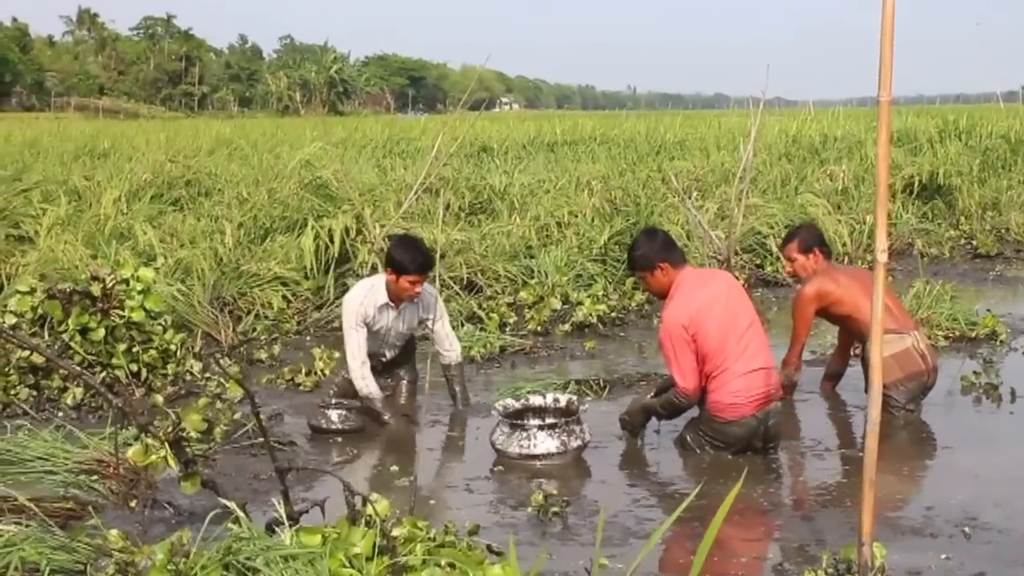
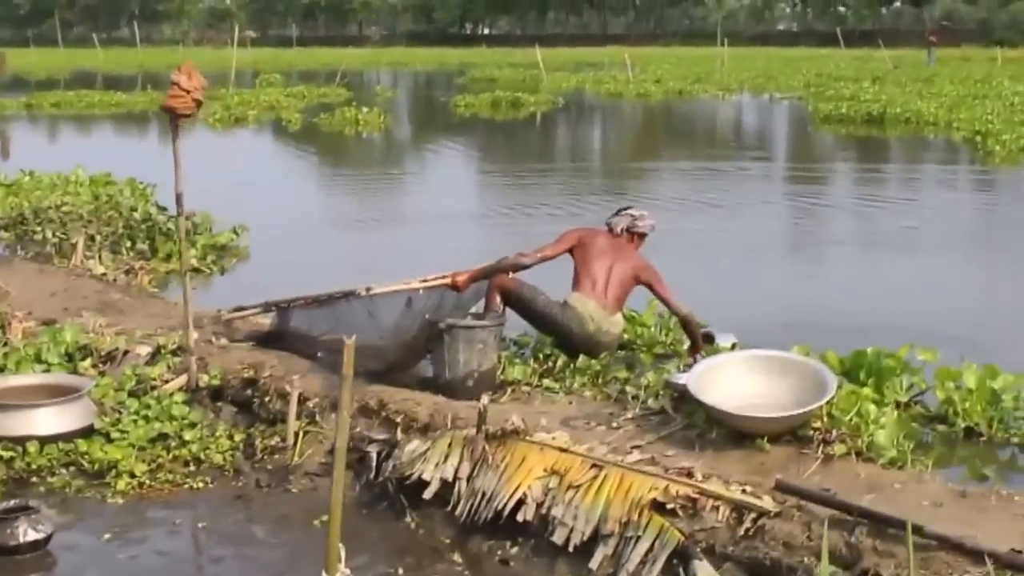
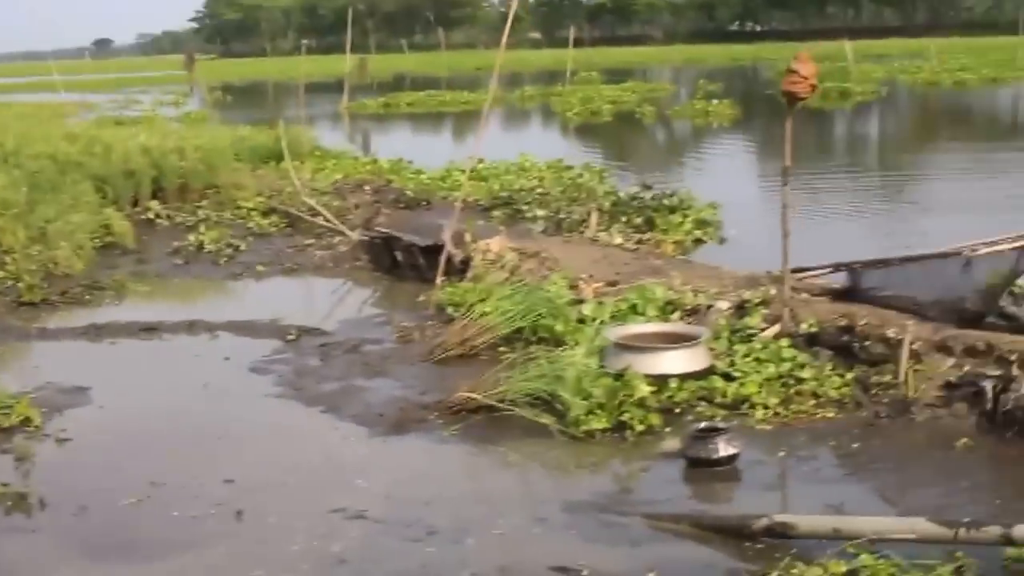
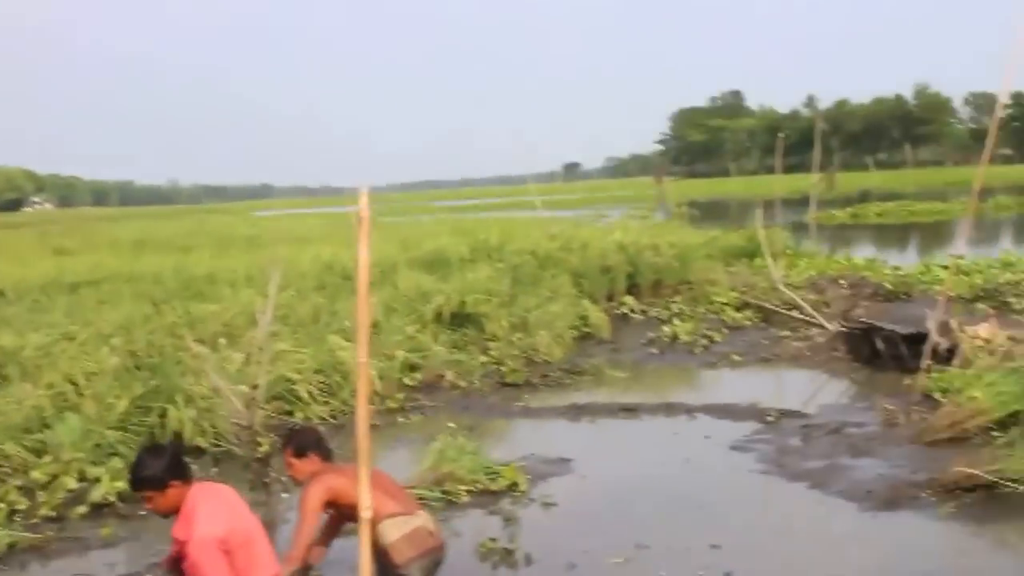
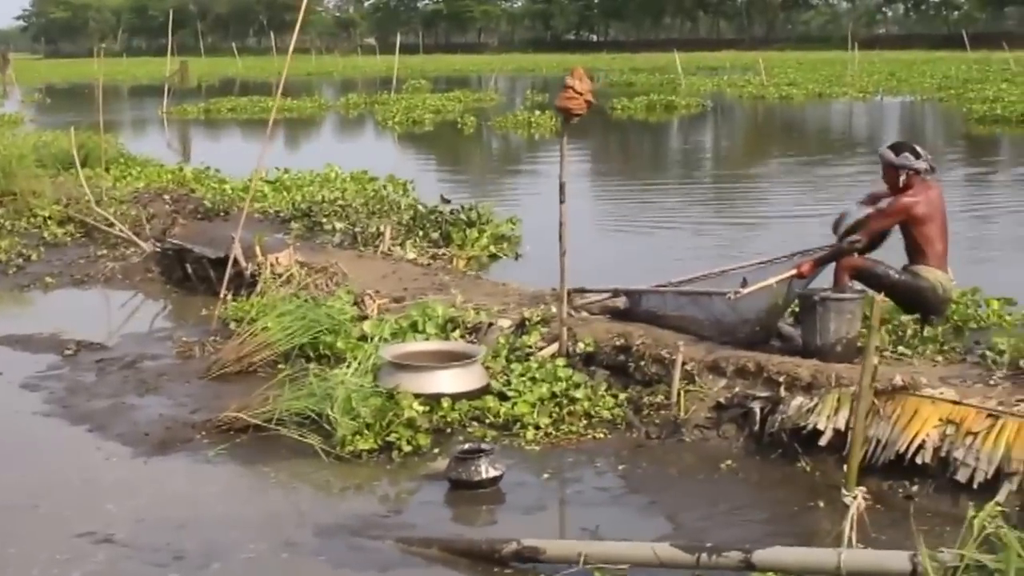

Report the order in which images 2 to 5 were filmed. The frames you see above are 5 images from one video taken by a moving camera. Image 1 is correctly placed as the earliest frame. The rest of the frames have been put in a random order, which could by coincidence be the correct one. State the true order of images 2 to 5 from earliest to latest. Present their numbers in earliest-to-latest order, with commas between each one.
4, 3, 5, 2
